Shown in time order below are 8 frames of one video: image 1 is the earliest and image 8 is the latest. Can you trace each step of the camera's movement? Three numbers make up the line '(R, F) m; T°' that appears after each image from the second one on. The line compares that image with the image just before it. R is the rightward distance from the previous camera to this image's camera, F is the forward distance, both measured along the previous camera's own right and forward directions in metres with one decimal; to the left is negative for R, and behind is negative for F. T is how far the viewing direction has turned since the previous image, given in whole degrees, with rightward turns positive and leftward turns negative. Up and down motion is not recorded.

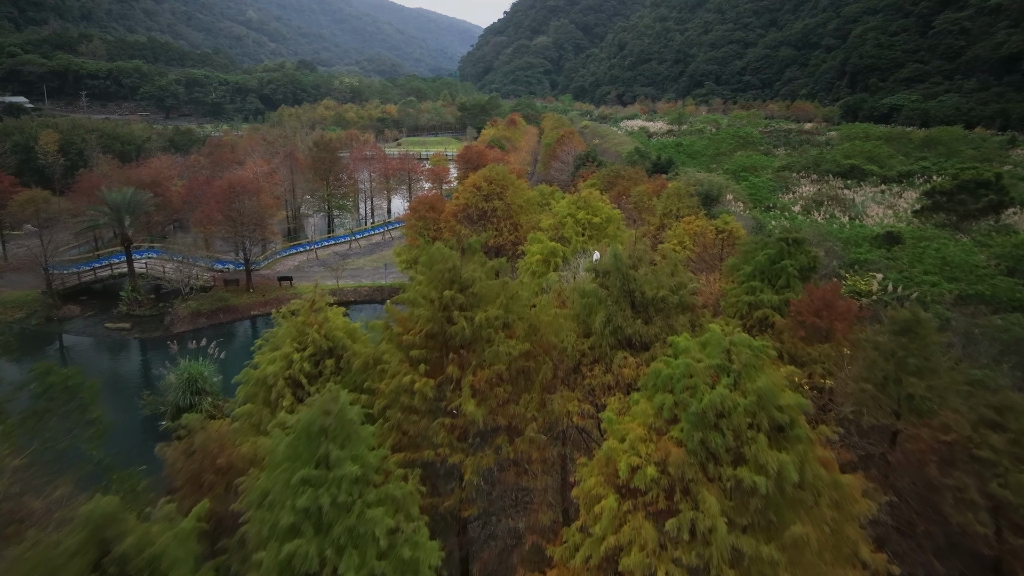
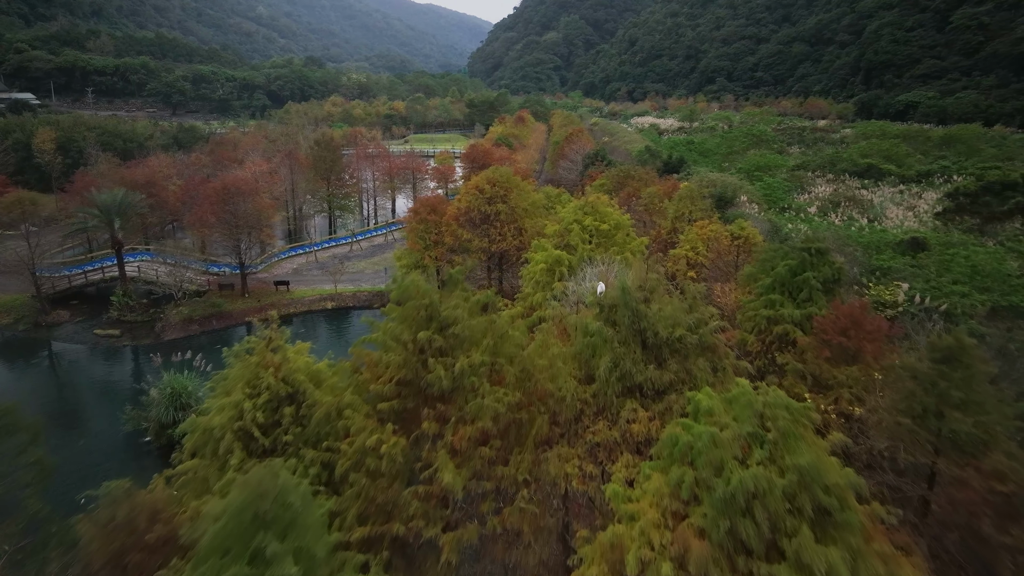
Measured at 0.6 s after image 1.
(+0.2, +1.4) m; -1°
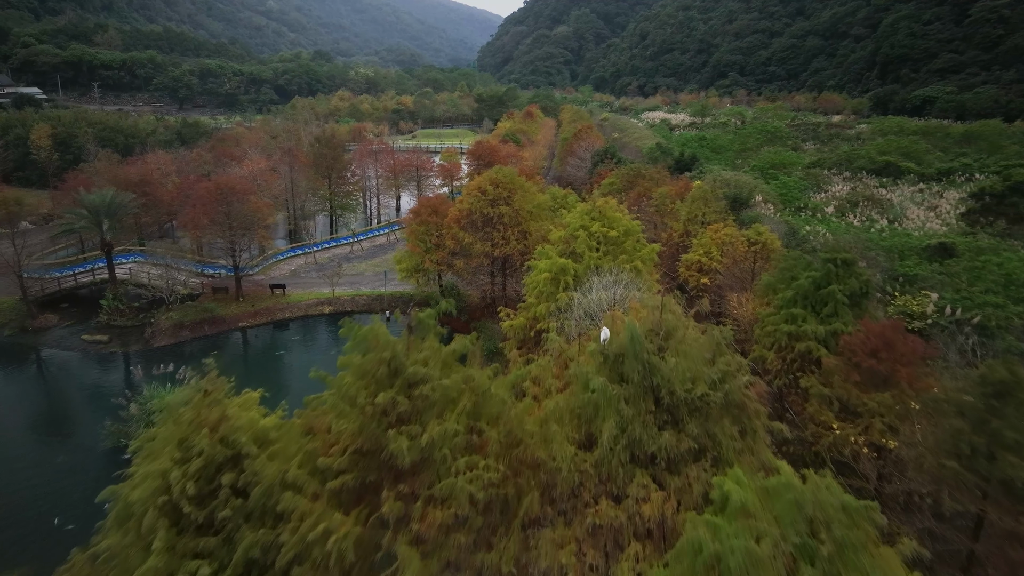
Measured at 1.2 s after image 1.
(+0.2, +1.4) m; -1°
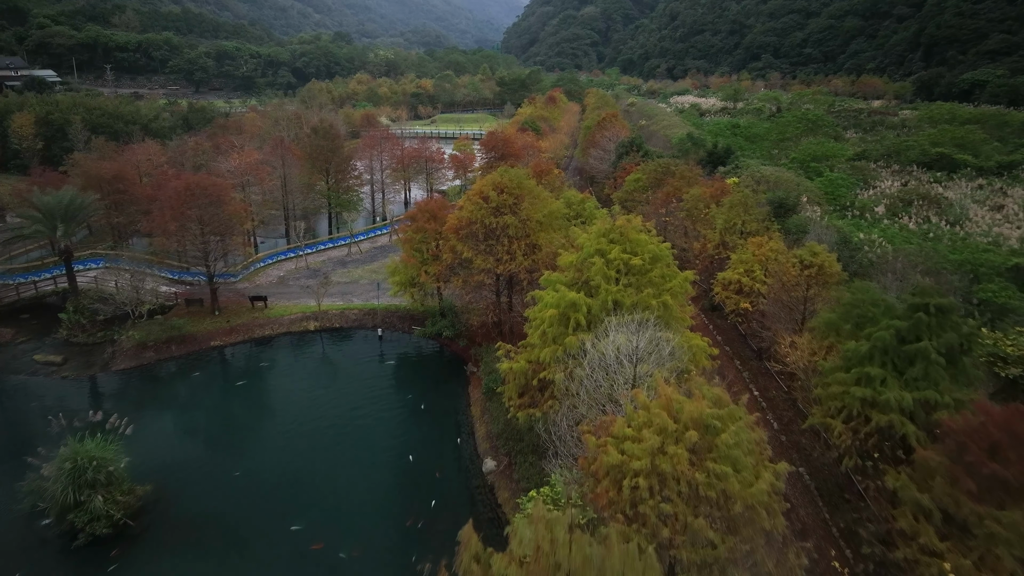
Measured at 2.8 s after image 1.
(+0.6, +4.1) m; -2°
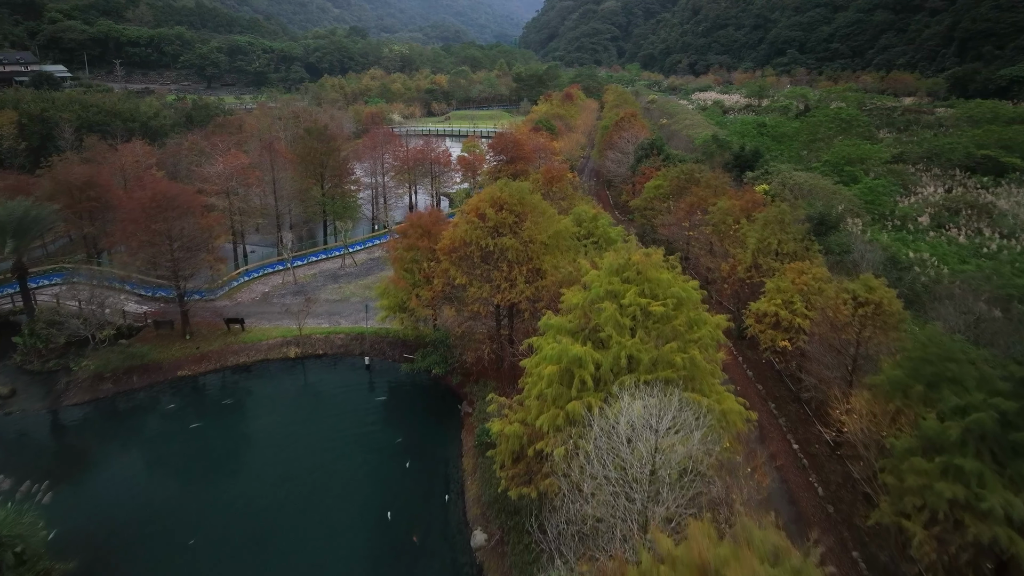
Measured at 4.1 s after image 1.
(+0.5, +3.2) m; -1°
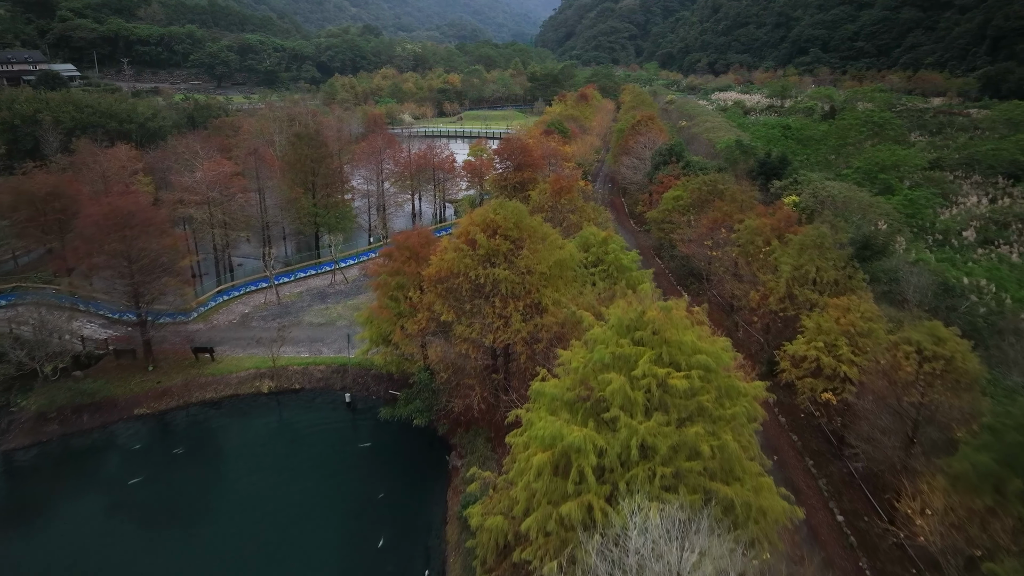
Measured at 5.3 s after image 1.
(+0.5, +3.0) m; -1°
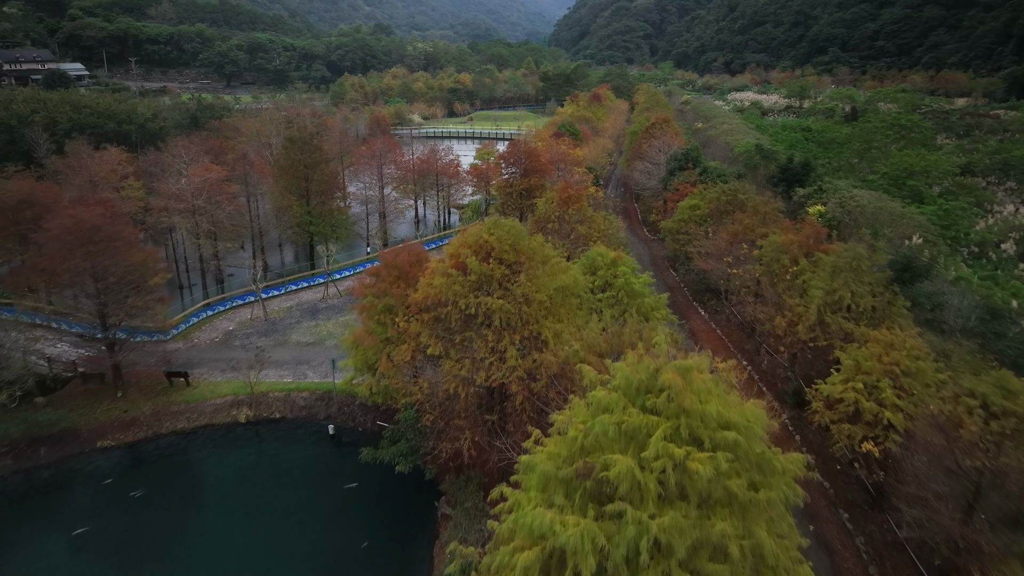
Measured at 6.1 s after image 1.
(+0.4, +2.1) m; -1°
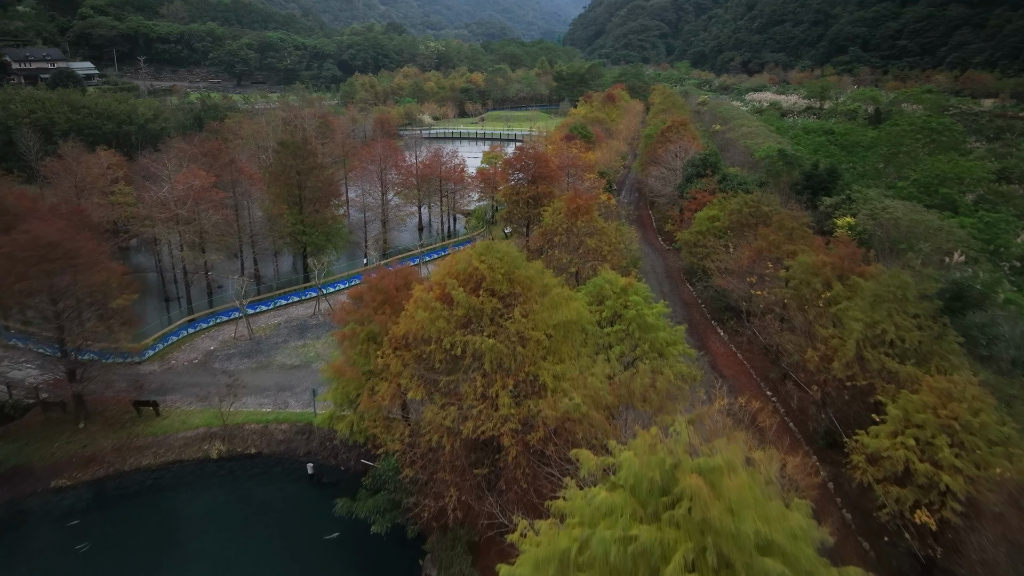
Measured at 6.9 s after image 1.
(+0.4, +2.1) m; -1°
